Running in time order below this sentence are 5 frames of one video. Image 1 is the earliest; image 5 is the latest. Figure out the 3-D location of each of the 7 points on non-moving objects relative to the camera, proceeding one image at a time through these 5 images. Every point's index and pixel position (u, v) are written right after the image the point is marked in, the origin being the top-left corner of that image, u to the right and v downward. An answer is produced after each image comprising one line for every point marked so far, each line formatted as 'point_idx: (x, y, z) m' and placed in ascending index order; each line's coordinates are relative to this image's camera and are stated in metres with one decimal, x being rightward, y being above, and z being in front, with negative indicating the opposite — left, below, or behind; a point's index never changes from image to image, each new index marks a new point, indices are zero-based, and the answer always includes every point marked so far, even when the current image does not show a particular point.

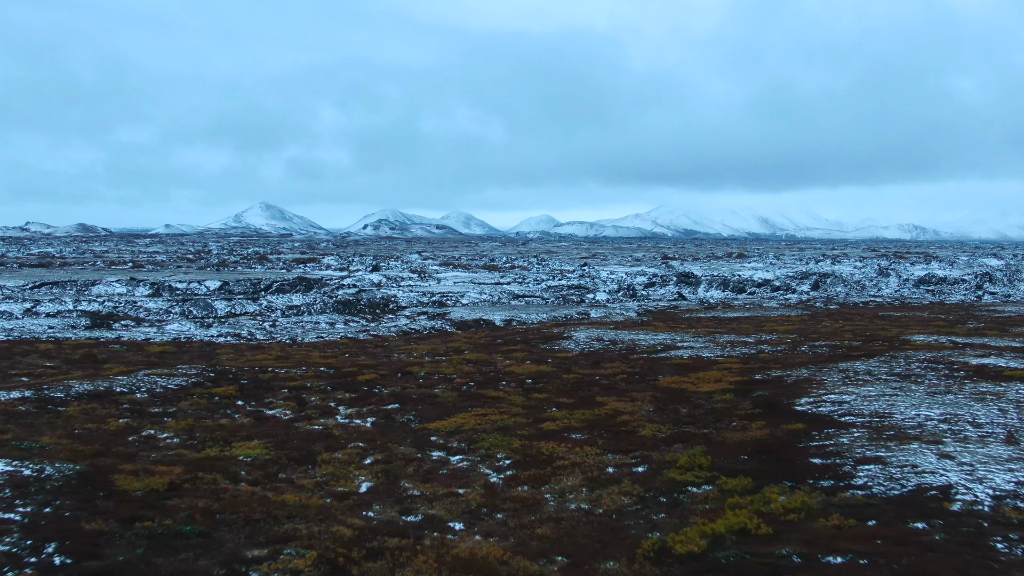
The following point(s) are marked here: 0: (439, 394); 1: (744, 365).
0: (-1.0, -1.4, +14.9) m
1: (+3.6, -1.2, +17.5) m
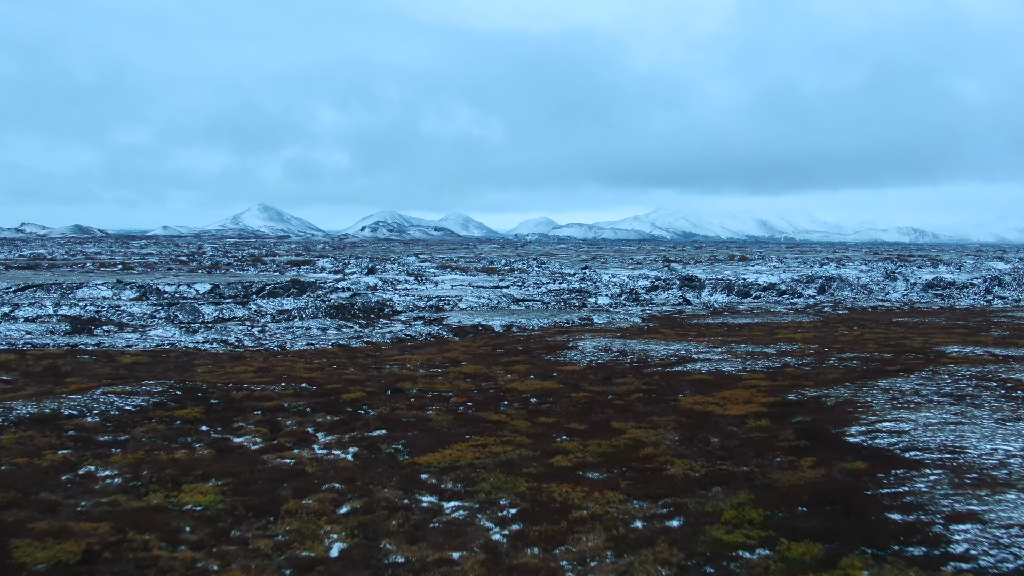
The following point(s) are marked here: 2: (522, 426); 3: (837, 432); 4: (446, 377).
0: (-0.9, -1.5, +13.1) m
1: (+3.6, -1.3, +15.7) m
2: (+0.1, -1.5, +12.1) m
3: (+3.2, -1.4, +11.0) m
4: (-1.0, -1.4, +17.5) m
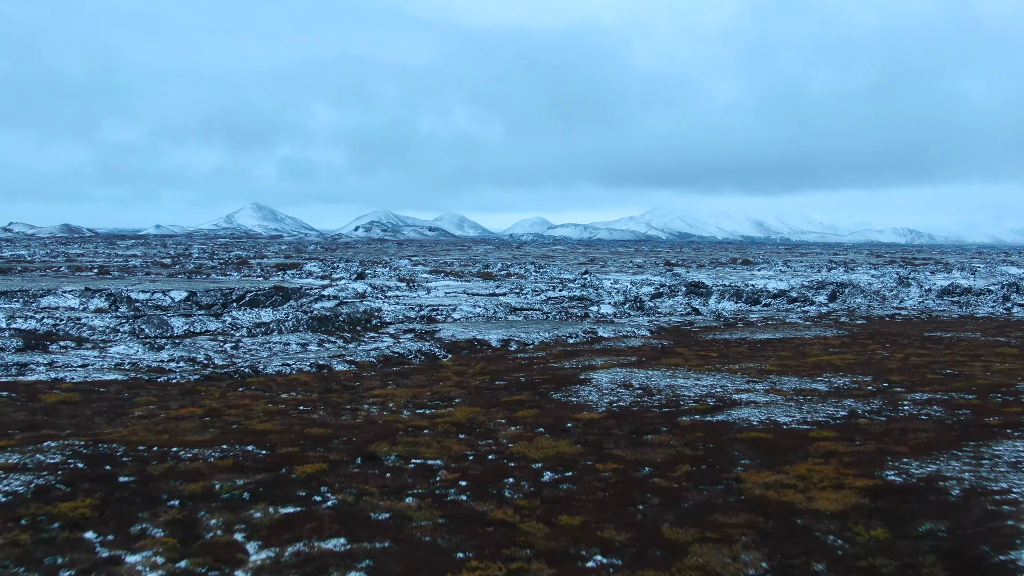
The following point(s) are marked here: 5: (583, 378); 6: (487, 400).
0: (-0.8, -1.9, +9.6) m
1: (+3.7, -1.7, +12.2) m
2: (+0.2, -1.9, +8.6) m
3: (+3.3, -1.8, +7.5) m
4: (-1.0, -1.8, +14.0) m
5: (+1.3, -1.6, +19.9) m
6: (-0.4, -1.8, +18.2) m
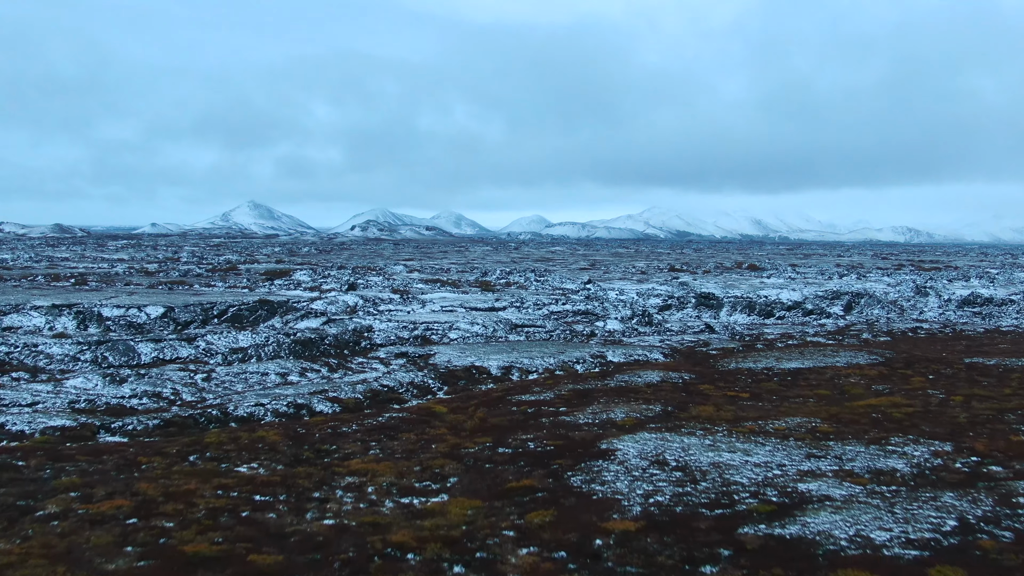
0: (-0.7, -2.7, +6.1) m
1: (+3.8, -2.5, +8.7) m
2: (+0.3, -2.7, +5.1) m
3: (+3.4, -2.6, +4.0) m
4: (-0.9, -2.6, +10.5) m
5: (+1.4, -2.3, +16.5) m
6: (-0.3, -2.5, +14.7) m
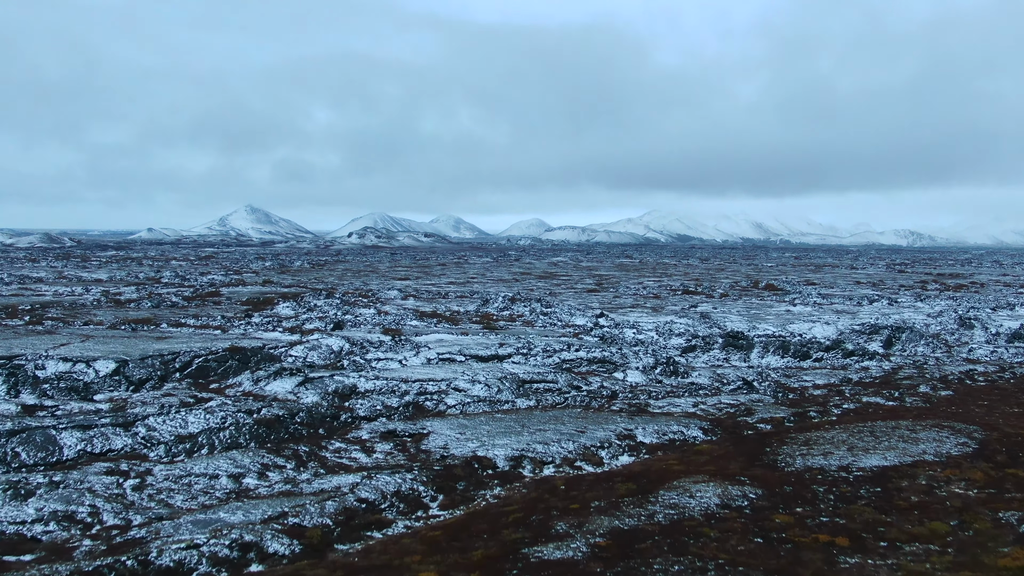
0: (-0.4, -4.5, -0.5) m
1: (+4.1, -4.3, +2.1) m
2: (+0.6, -4.5, -1.5) m
3: (+3.7, -4.4, -2.6) m
4: (-0.6, -4.4, +3.9) m
5: (+1.7, -4.2, +9.8) m
6: (0.0, -4.4, +8.0) m
